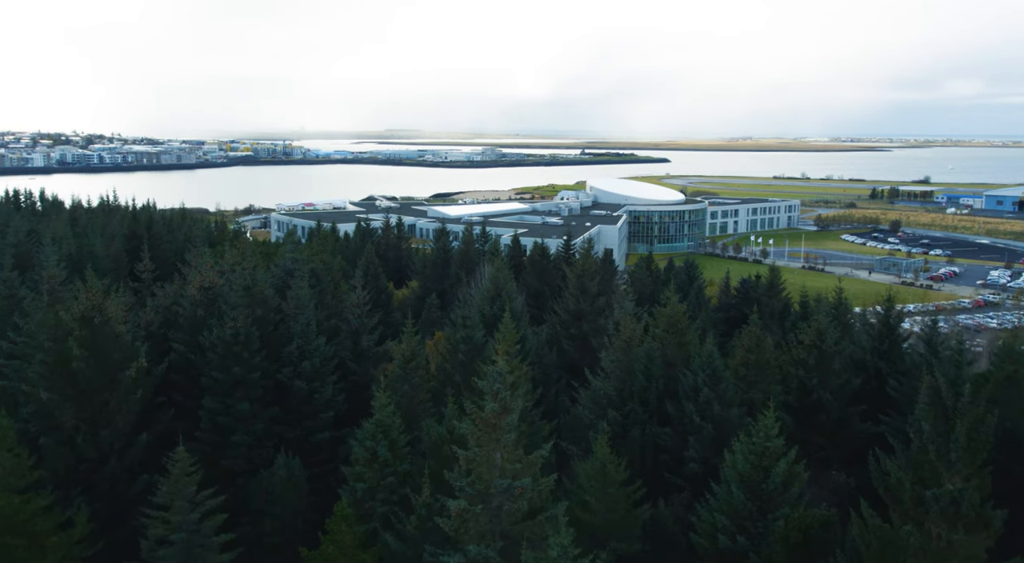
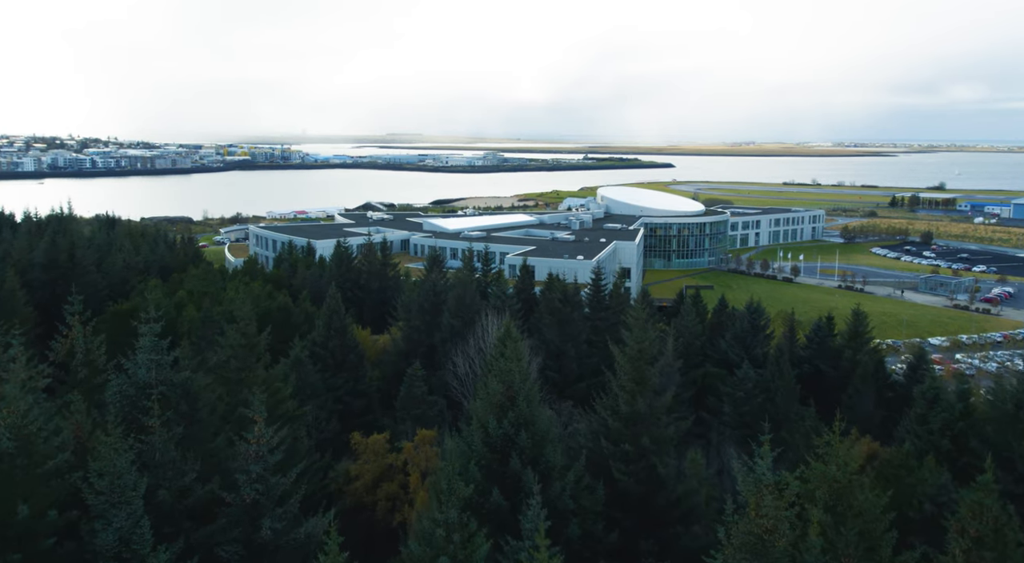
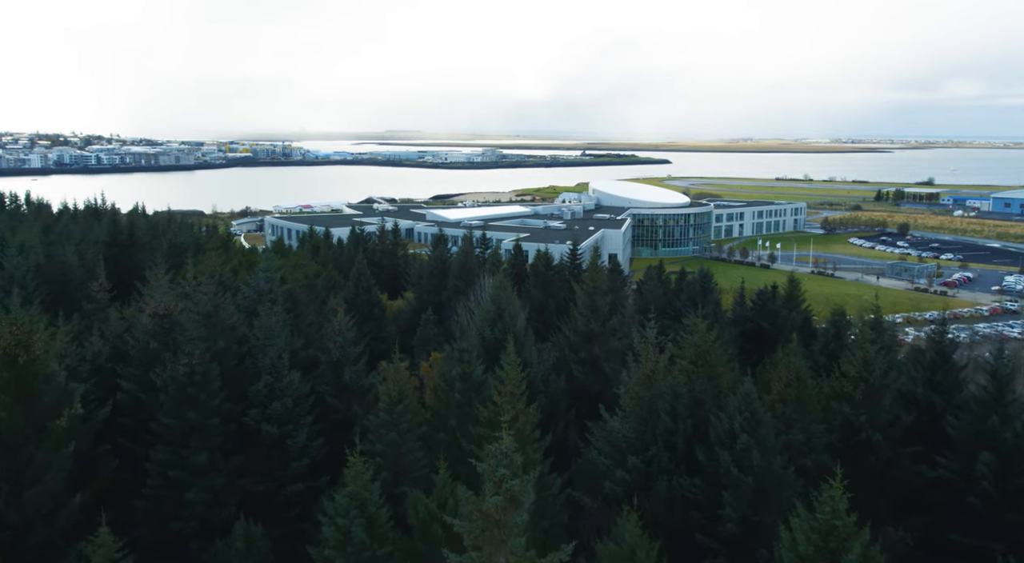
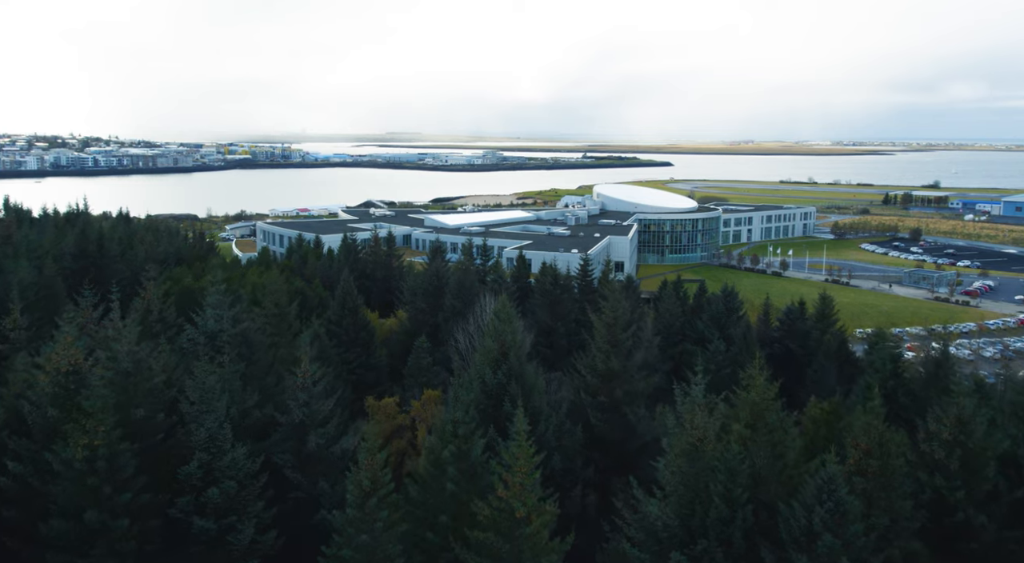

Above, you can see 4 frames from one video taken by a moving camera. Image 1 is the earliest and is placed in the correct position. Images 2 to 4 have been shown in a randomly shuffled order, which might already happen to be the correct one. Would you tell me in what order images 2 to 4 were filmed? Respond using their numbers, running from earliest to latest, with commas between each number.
3, 4, 2
